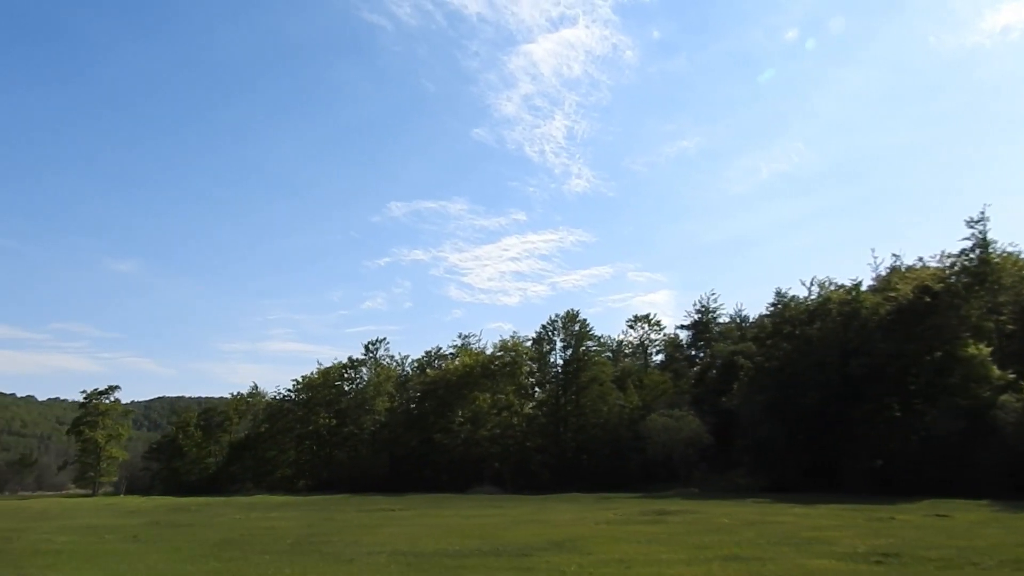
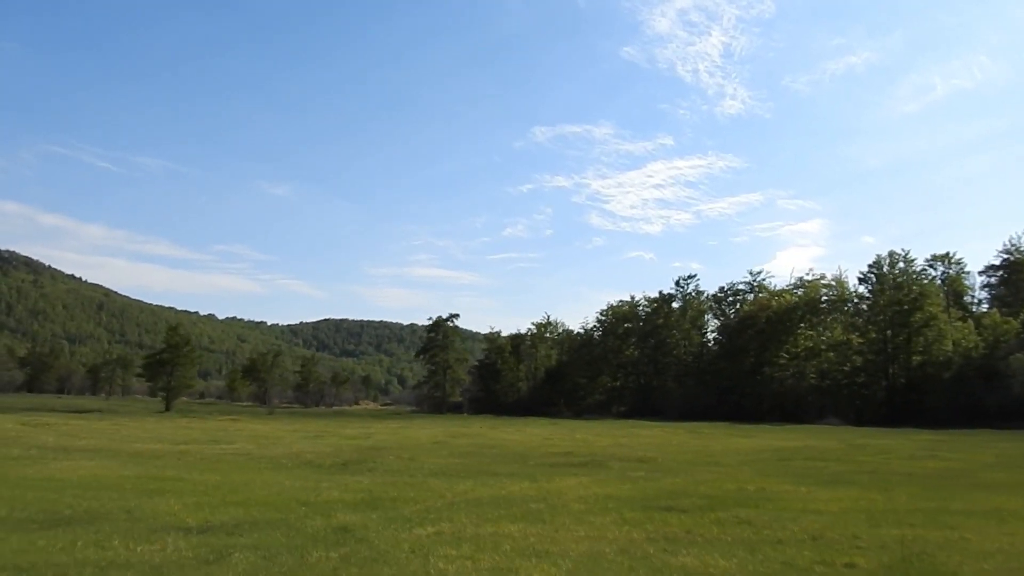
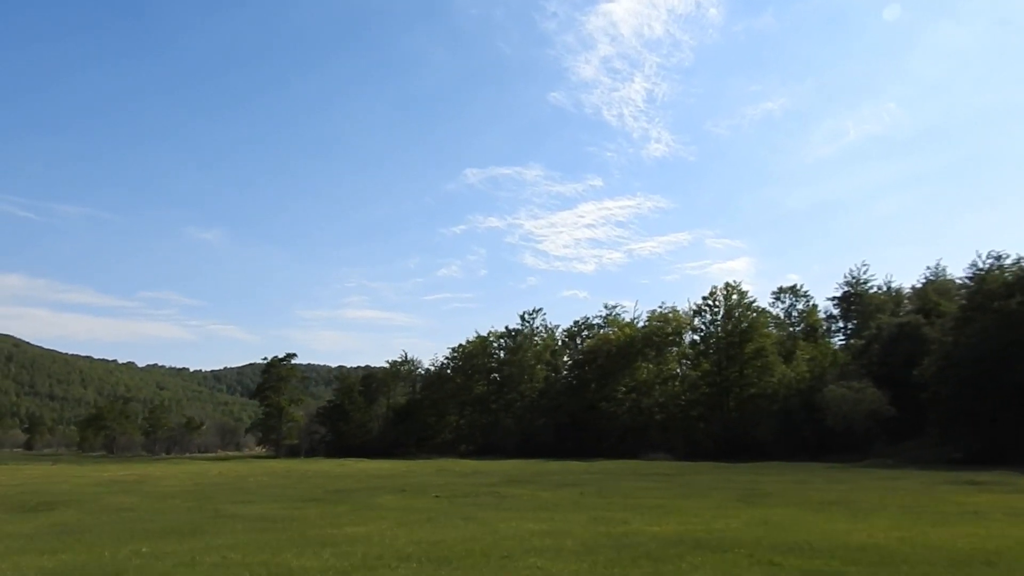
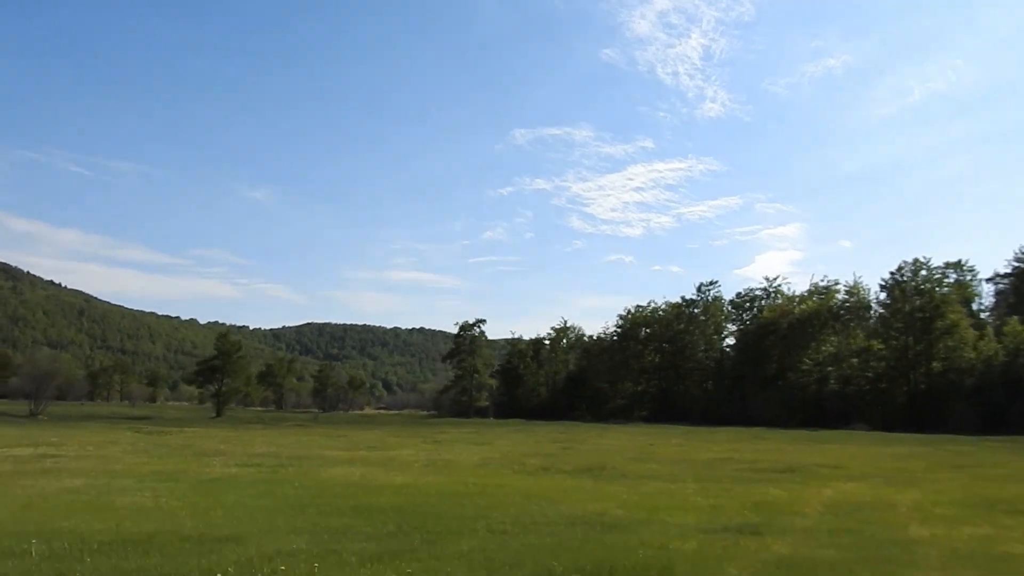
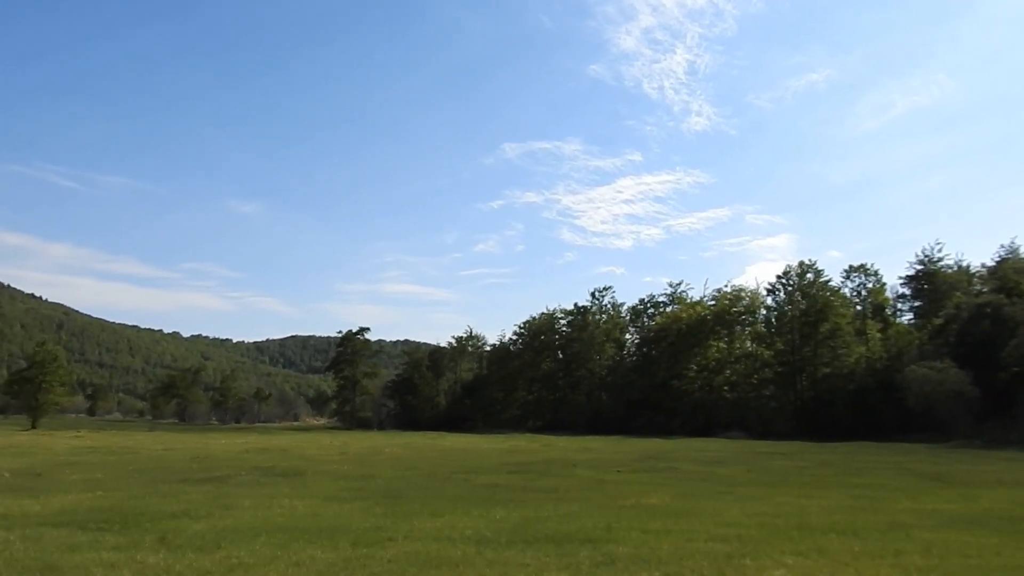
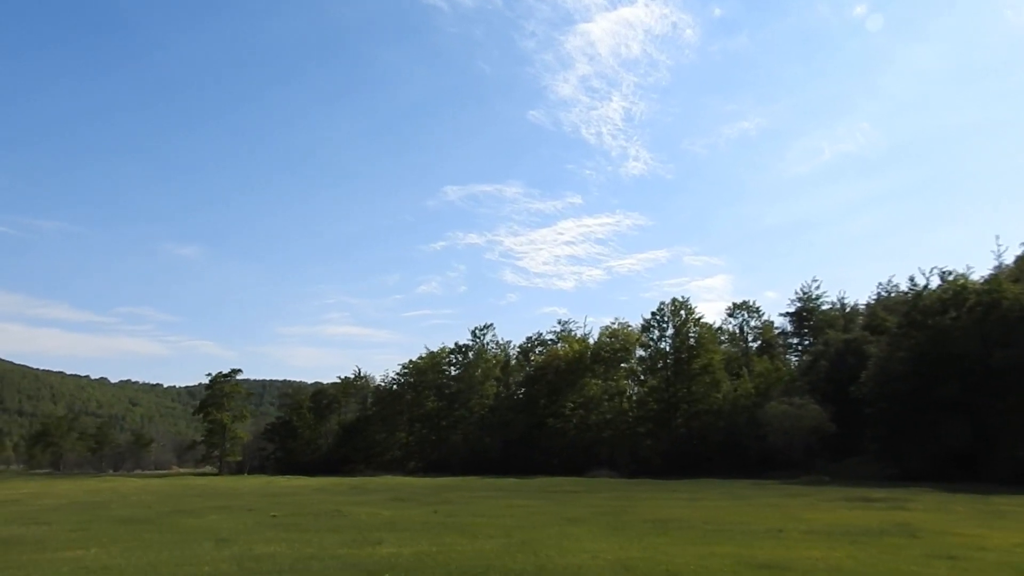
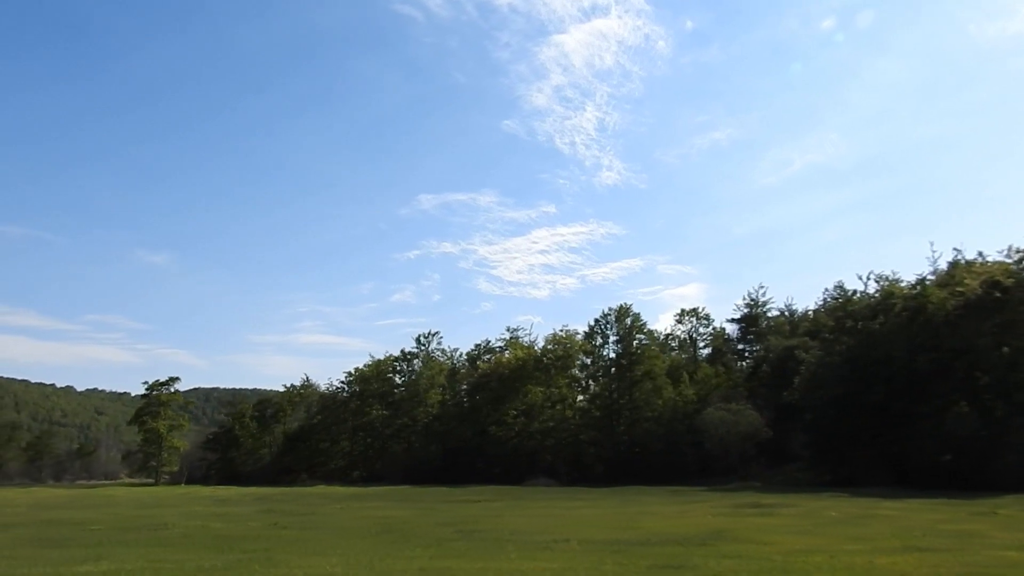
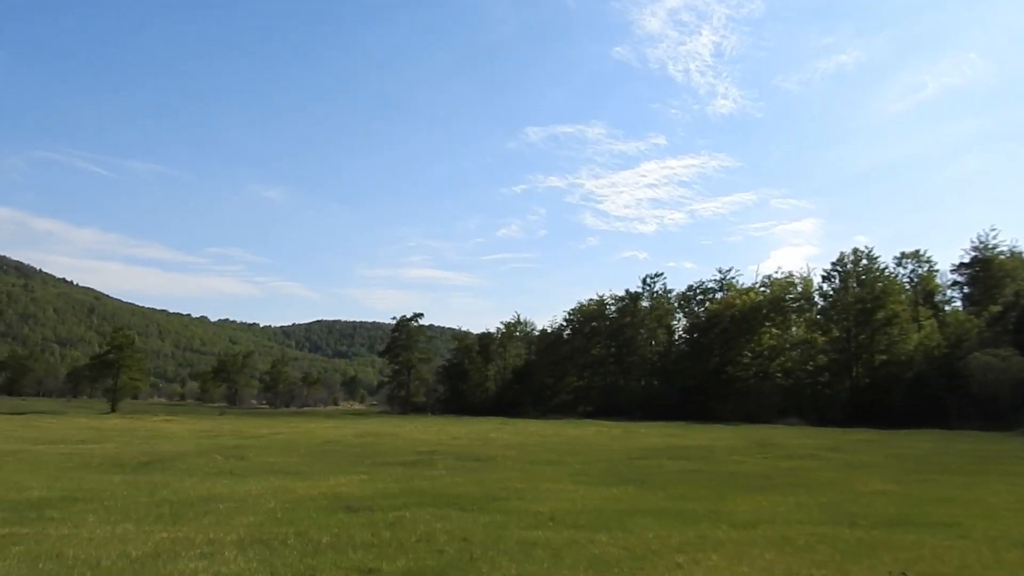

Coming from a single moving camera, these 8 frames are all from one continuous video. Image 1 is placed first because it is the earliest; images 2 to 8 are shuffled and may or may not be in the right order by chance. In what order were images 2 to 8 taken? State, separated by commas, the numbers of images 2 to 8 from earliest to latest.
7, 6, 3, 5, 8, 2, 4
